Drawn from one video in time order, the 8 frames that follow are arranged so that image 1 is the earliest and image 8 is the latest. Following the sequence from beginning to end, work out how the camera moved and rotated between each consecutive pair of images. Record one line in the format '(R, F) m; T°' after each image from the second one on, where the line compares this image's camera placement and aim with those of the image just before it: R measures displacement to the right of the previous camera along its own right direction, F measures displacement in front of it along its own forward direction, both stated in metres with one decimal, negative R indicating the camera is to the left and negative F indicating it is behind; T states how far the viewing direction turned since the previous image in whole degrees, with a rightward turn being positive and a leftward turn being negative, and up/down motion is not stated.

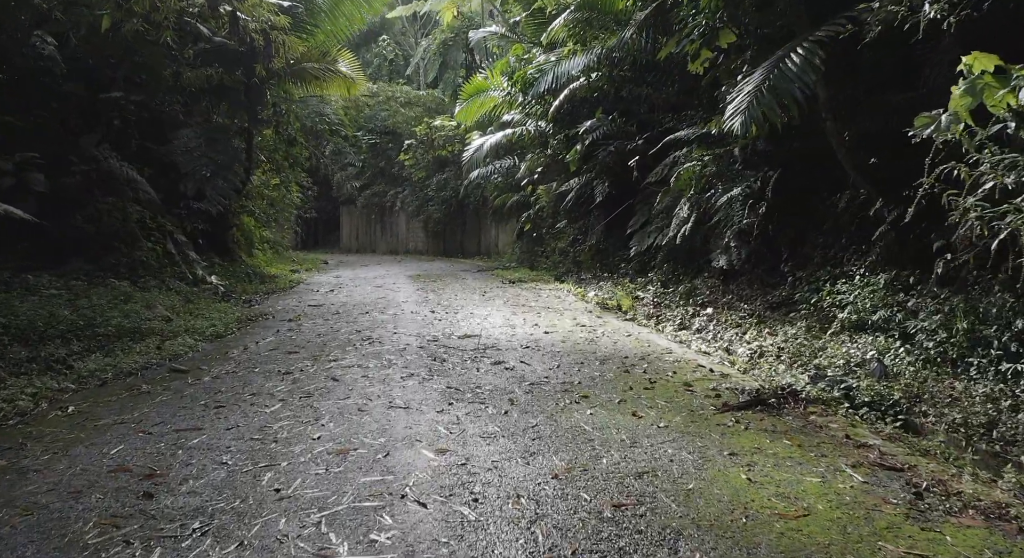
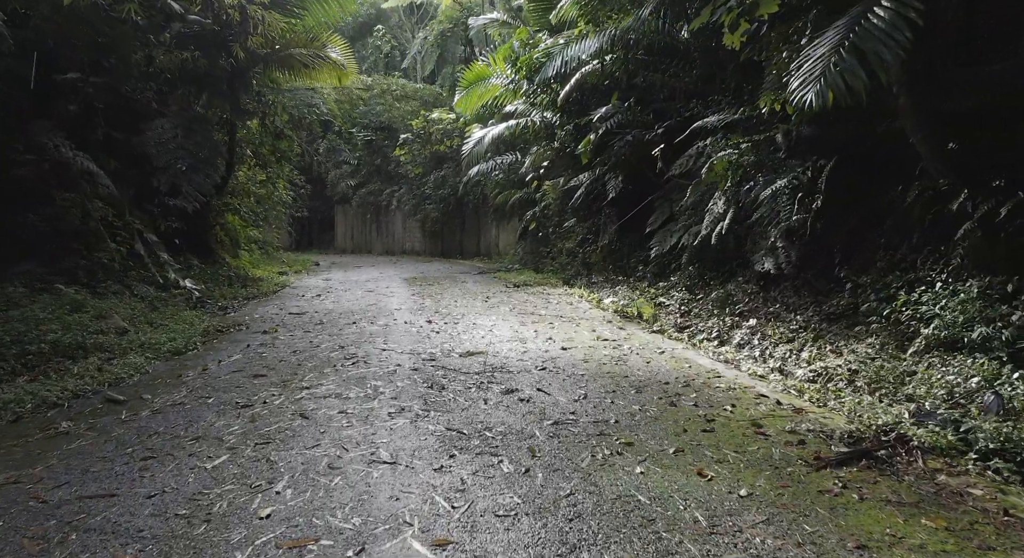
(-0.1, +1.0) m; 0°
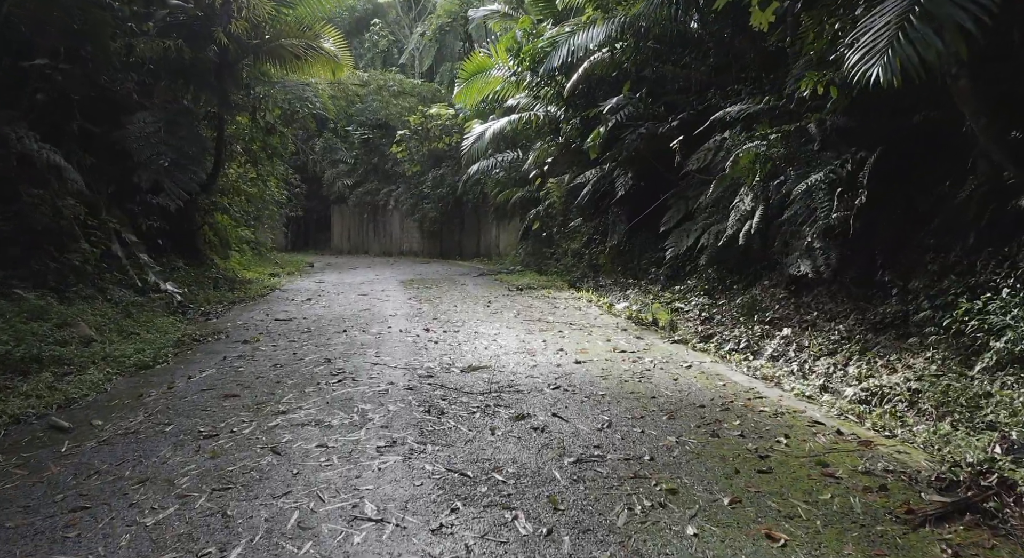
(-0.1, +0.6) m; 0°
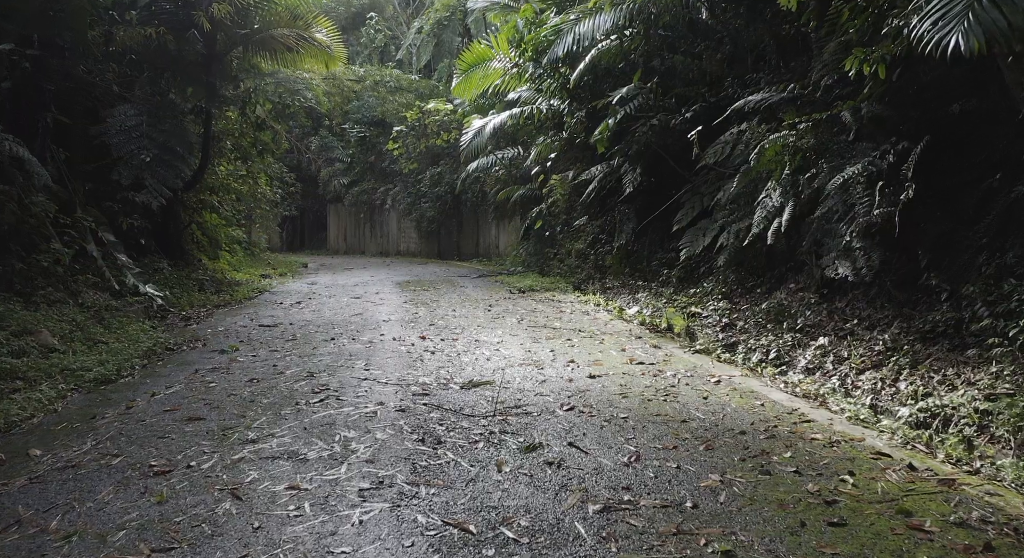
(0.0, +0.5) m; 0°
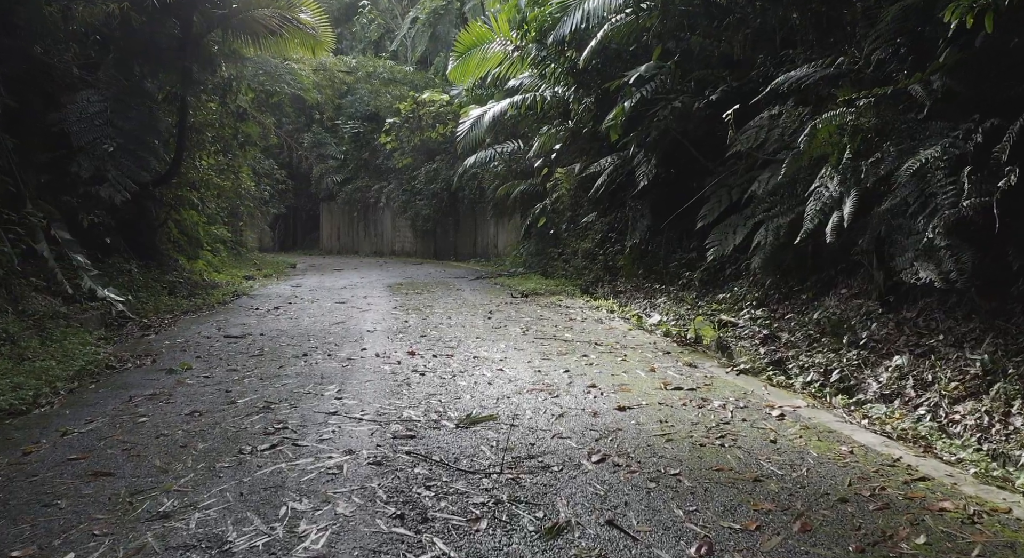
(-0.1, +0.9) m; 0°
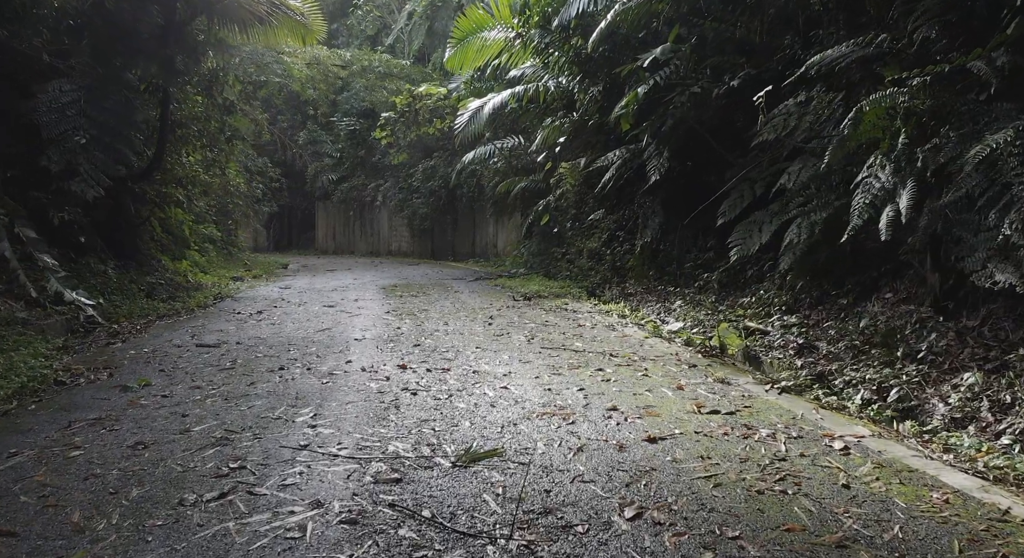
(0.0, +0.6) m; 0°
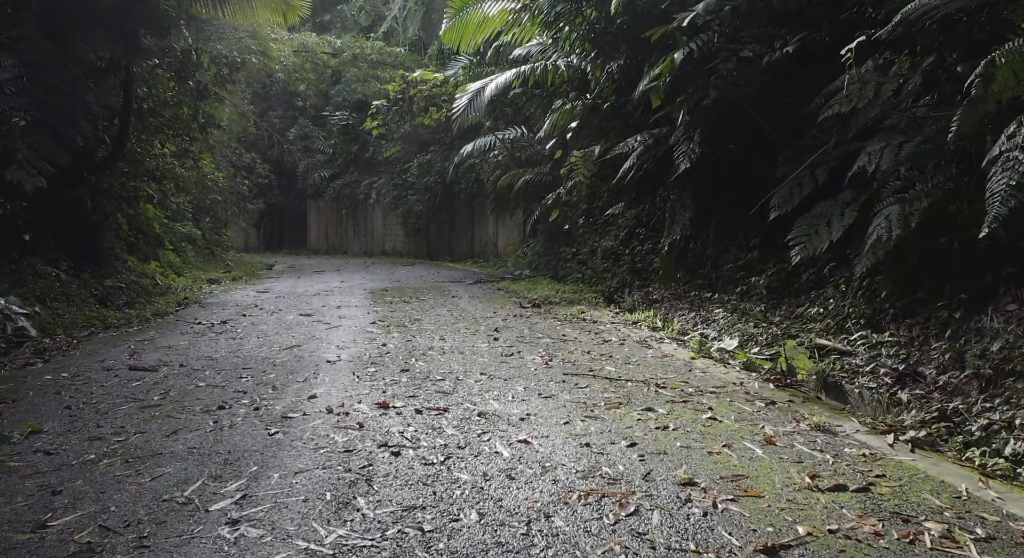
(-0.1, +1.0) m; 0°
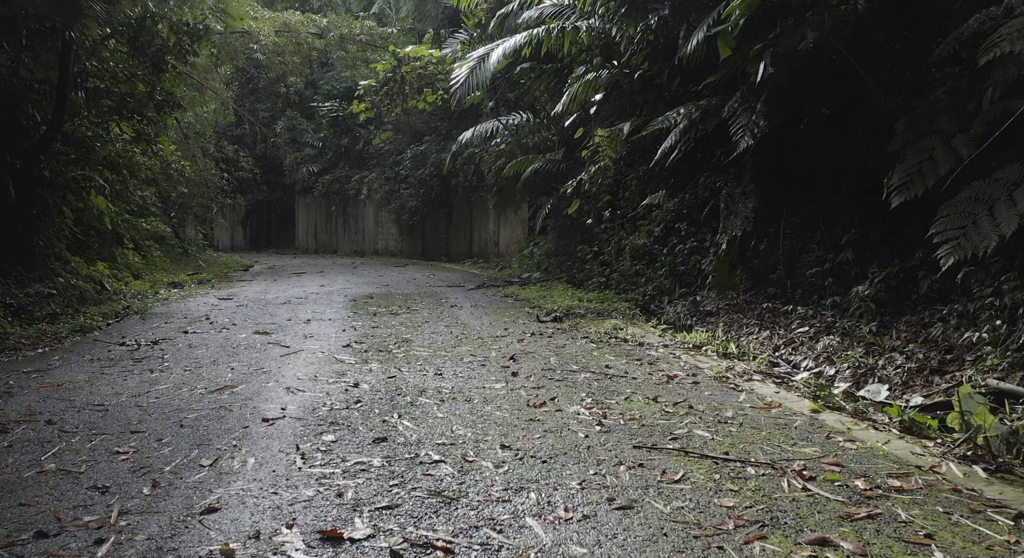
(-0.1, +1.4) m; 0°
